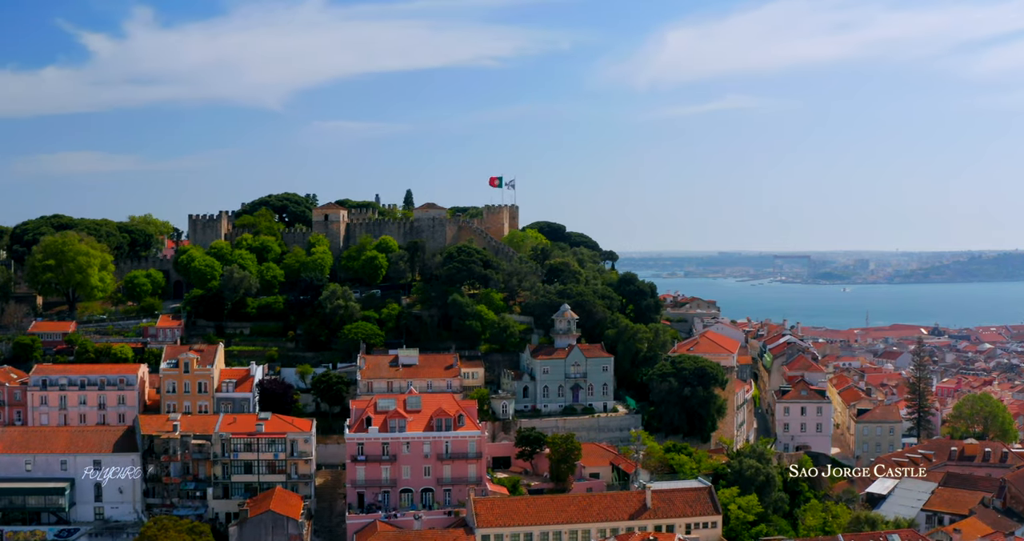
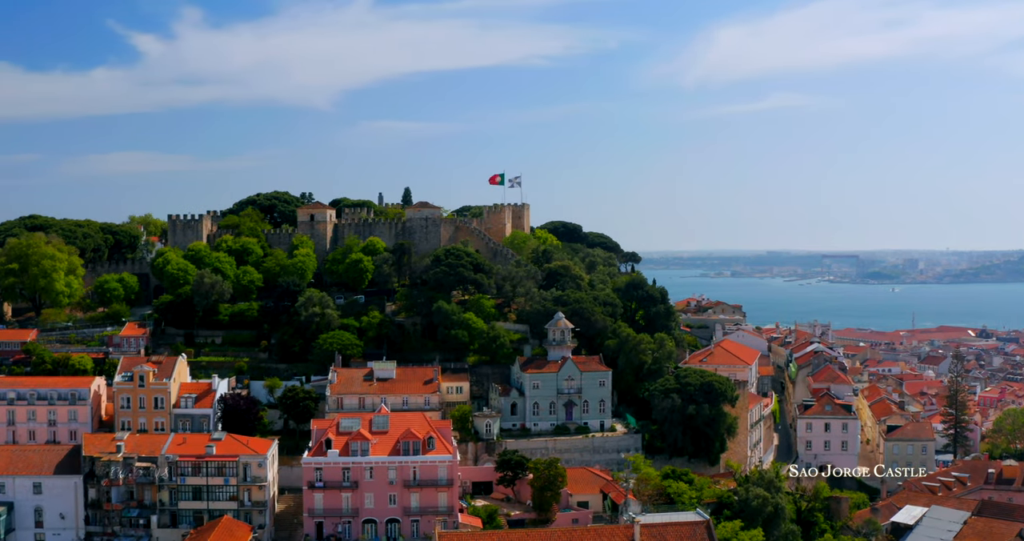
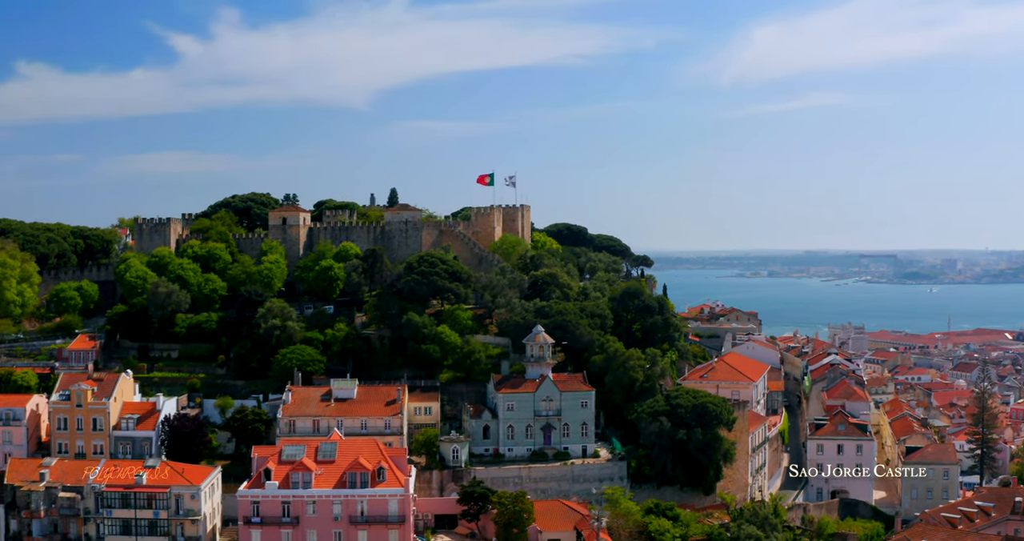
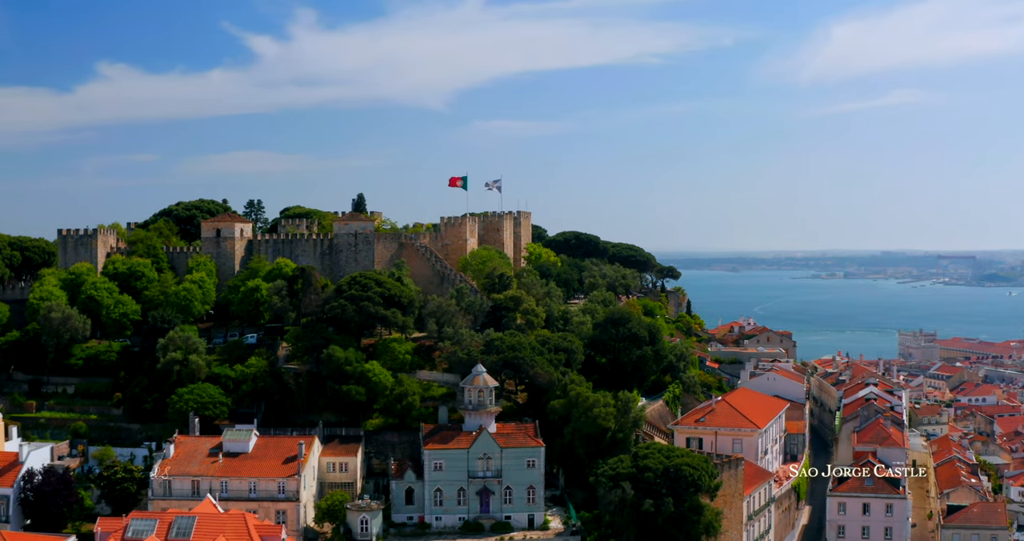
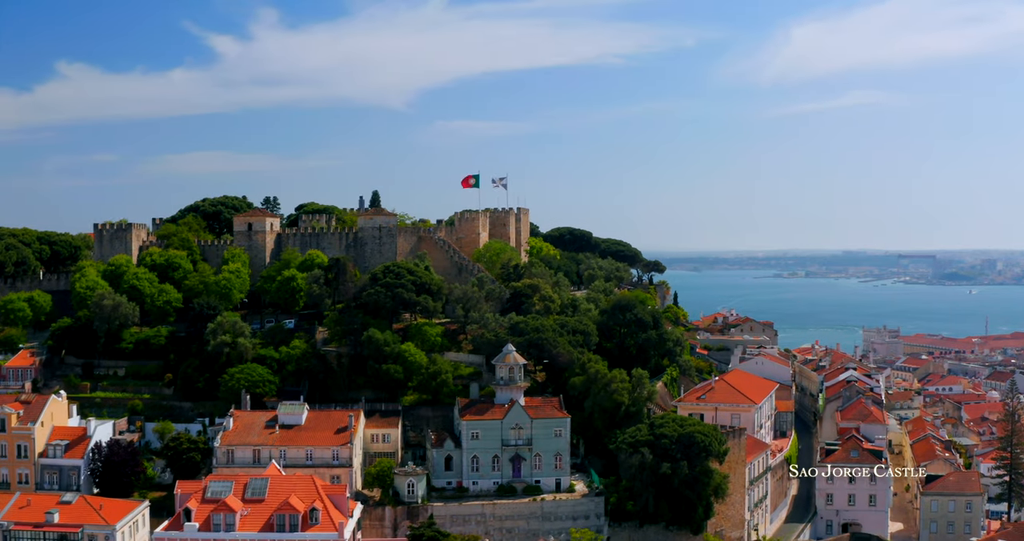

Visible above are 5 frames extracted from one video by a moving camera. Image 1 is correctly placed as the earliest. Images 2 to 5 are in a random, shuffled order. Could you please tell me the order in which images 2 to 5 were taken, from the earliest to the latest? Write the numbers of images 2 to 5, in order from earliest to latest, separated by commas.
2, 3, 5, 4
